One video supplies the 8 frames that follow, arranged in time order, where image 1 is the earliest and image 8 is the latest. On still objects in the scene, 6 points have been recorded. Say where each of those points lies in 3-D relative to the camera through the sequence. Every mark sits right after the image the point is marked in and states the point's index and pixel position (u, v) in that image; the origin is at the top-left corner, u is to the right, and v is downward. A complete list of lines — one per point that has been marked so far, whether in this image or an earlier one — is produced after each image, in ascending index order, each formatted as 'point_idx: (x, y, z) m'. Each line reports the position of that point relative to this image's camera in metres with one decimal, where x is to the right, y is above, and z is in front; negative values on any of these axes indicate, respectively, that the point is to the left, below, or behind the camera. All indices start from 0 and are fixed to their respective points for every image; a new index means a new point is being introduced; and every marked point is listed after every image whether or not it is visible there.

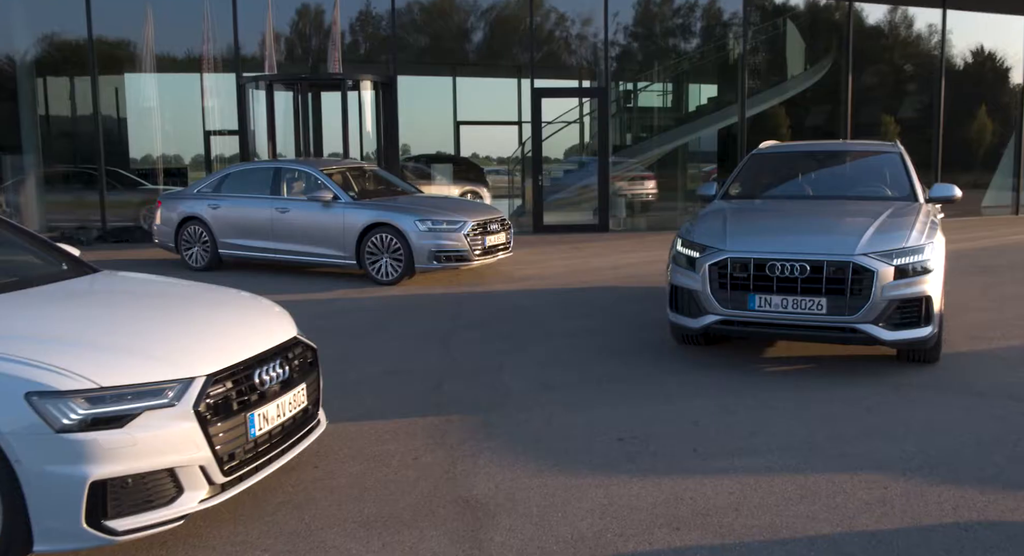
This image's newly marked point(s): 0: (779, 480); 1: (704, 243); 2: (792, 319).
0: (+1.4, -1.1, +3.8) m
1: (+1.5, +0.3, +5.6) m
2: (+2.0, -0.4, +5.2) m
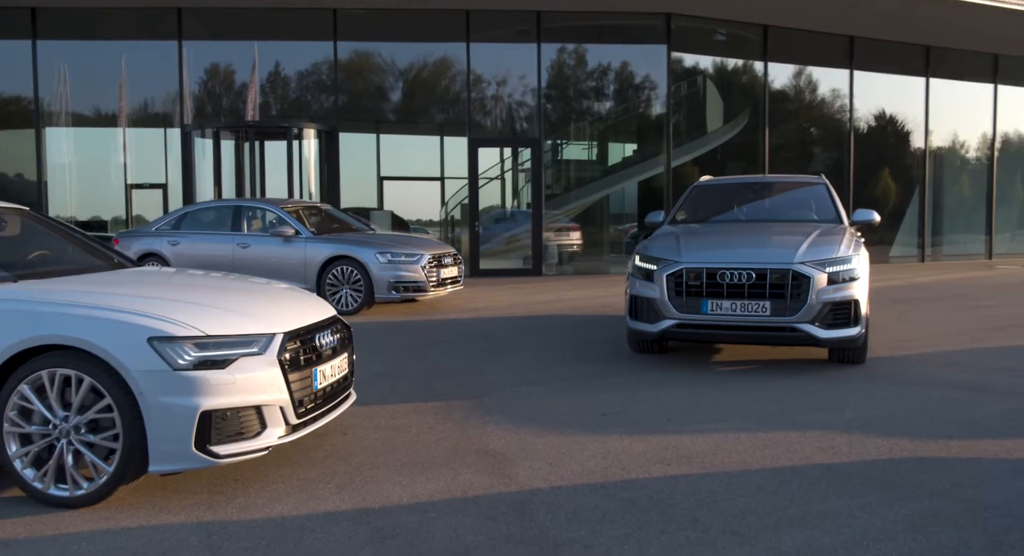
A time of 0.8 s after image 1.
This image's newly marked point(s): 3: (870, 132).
0: (+1.5, -1.0, +4.5) m
1: (+1.3, +0.2, +6.4) m
2: (+1.9, -0.4, +6.0) m
3: (+7.9, +3.0, +16.3) m
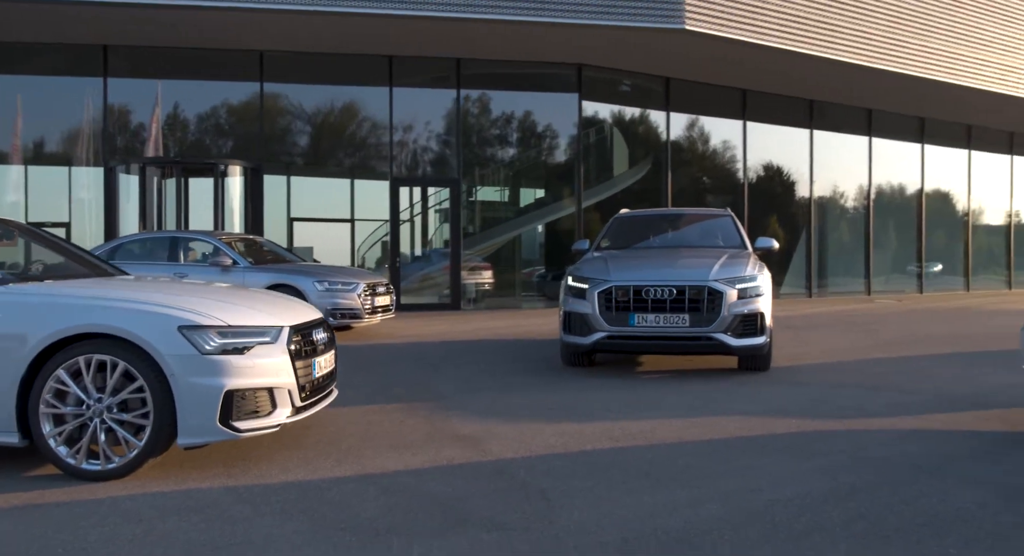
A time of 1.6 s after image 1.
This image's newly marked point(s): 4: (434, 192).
0: (+1.2, -1.0, +5.2) m
1: (+0.8, 0.0, +7.1) m
2: (+1.4, -0.5, +6.8) m
3: (+6.1, +2.3, +17.9) m
4: (-1.8, +1.9, +15.5) m
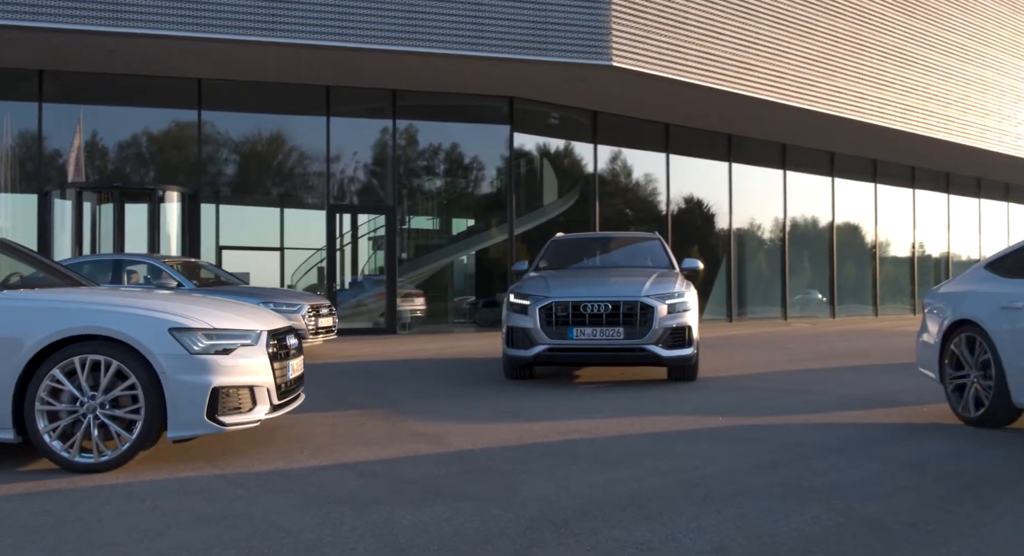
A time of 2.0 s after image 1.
0: (+0.8, -1.1, +5.7) m
1: (+0.2, -0.1, +7.6) m
2: (+0.9, -0.7, +7.3) m
3: (+4.4, +1.7, +18.9) m
4: (-3.2, +1.3, +15.7) m
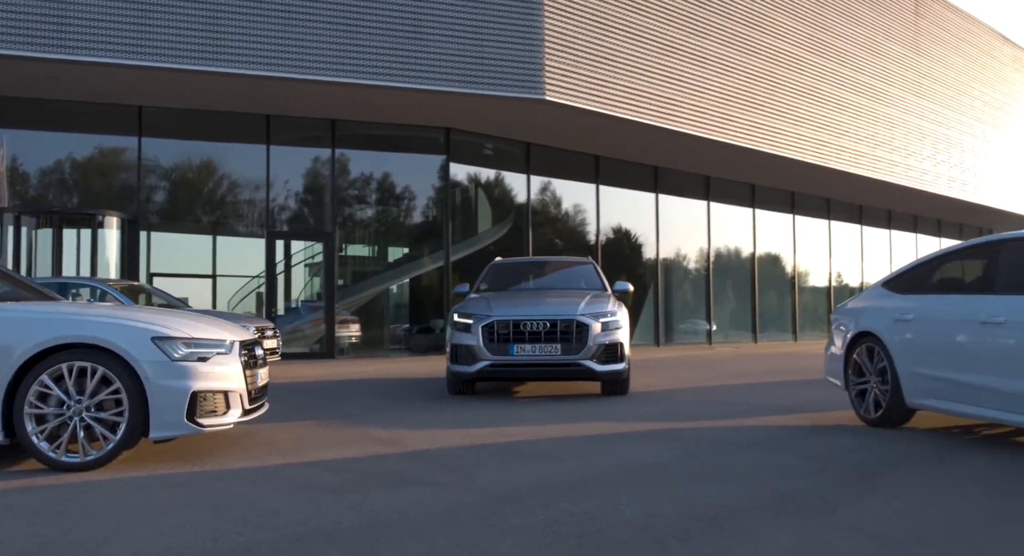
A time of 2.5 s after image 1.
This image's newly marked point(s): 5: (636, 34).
0: (+0.4, -1.3, +6.1) m
1: (-0.4, -0.4, +8.1) m
2: (+0.3, -0.9, +7.8) m
3: (+2.7, +1.0, +19.8) m
4: (-4.6, +0.7, +15.9) m
5: (+2.8, +5.4, +15.9) m
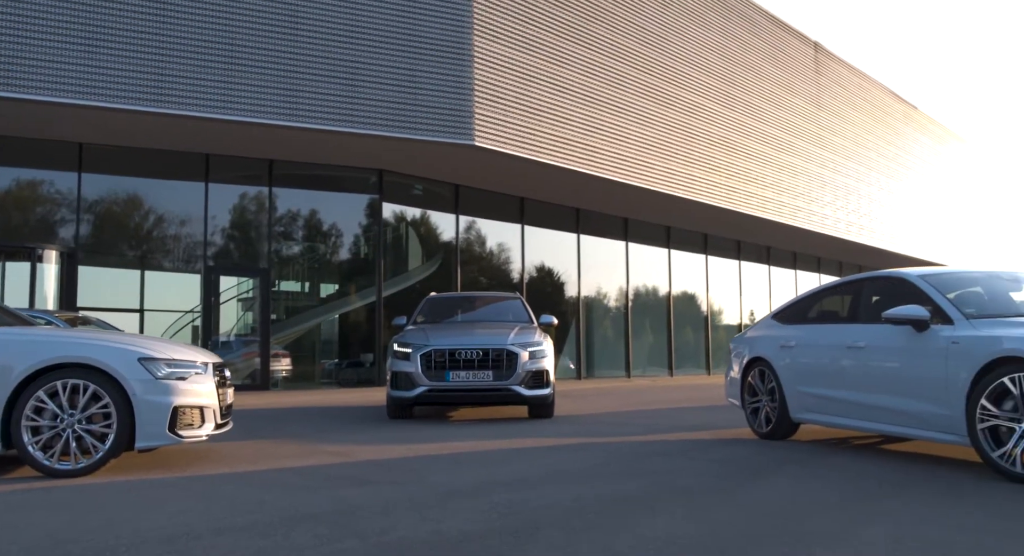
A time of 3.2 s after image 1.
0: (-0.2, -1.6, +6.8) m
1: (-1.2, -0.8, +8.7) m
2: (-0.5, -1.3, +8.5) m
3: (+0.6, 0.0, +20.7) m
4: (-6.2, -0.1, +16.1) m
5: (+1.1, +4.6, +17.1) m
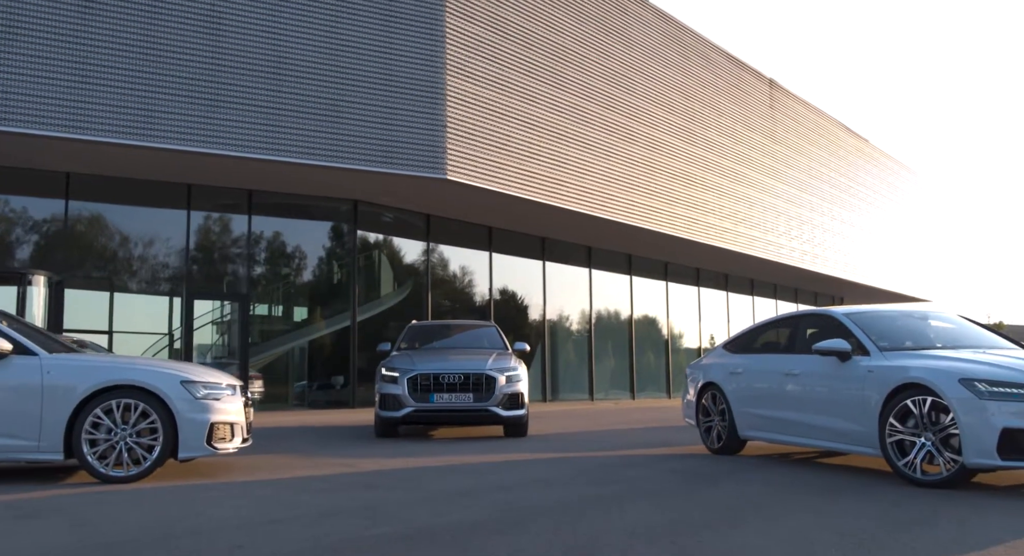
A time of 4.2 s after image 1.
0: (-0.4, -1.9, +7.6) m
1: (-1.5, -1.2, +9.4) m
2: (-0.8, -1.7, +9.2) m
3: (-0.3, -0.8, +21.6) m
4: (-6.8, -0.6, +16.5) m
5: (+0.4, +3.9, +18.1) m
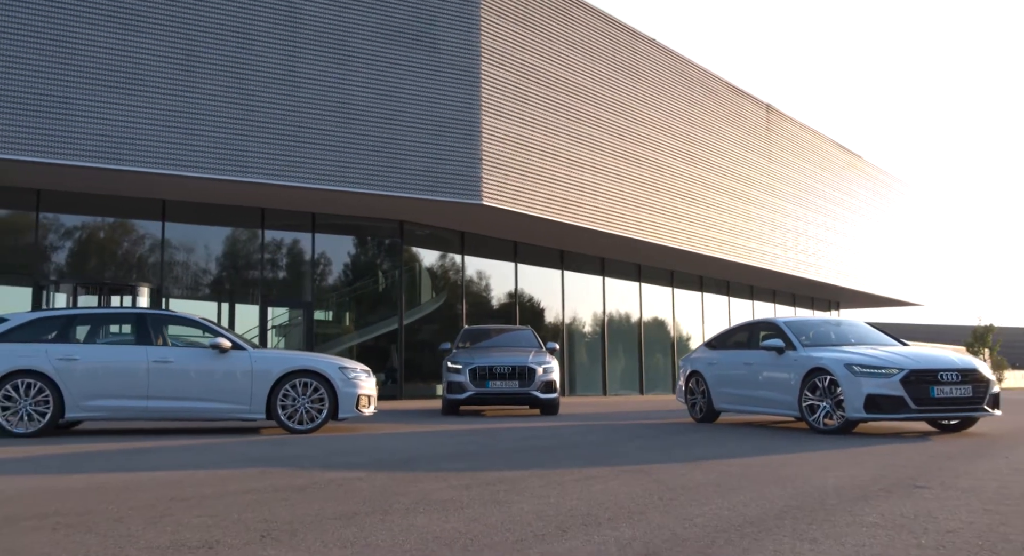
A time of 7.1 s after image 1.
0: (+0.1, -2.2, +10.4) m
1: (-0.9, -1.4, +12.3) m
2: (-0.2, -1.9, +12.1) m
3: (+0.4, -1.1, +24.4) m
4: (-6.2, -0.9, +19.5) m
5: (+1.1, +3.6, +21.0) m
